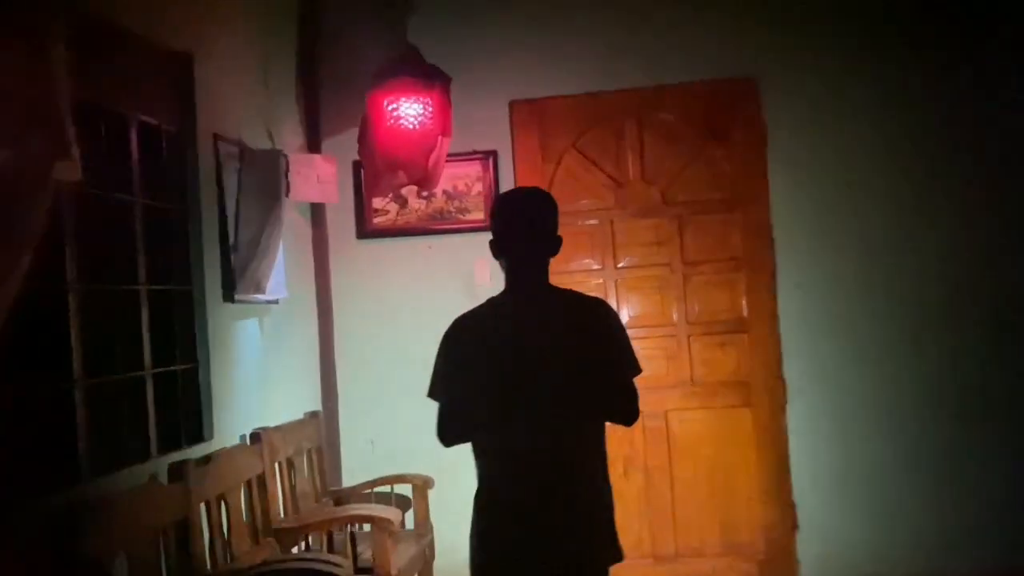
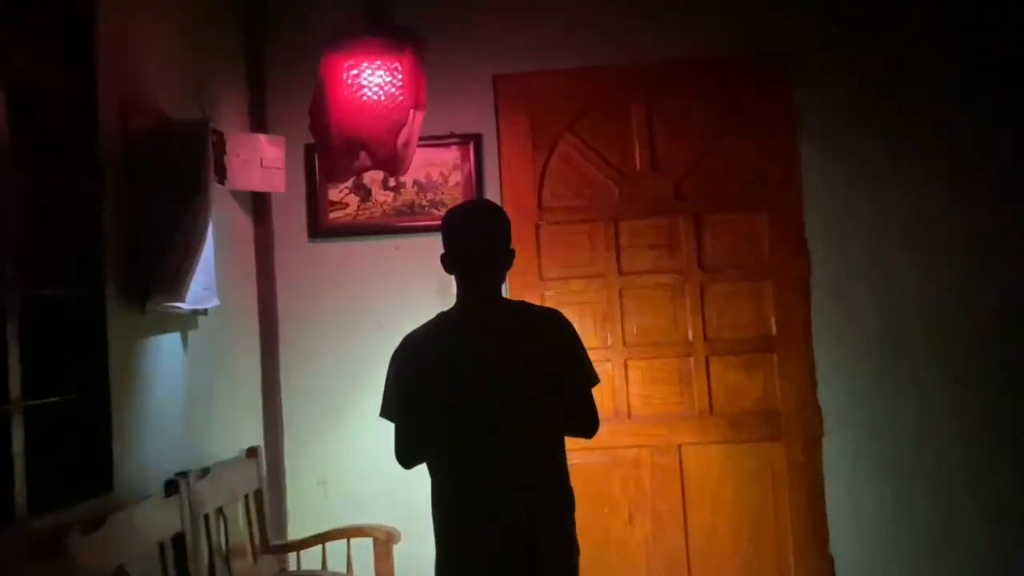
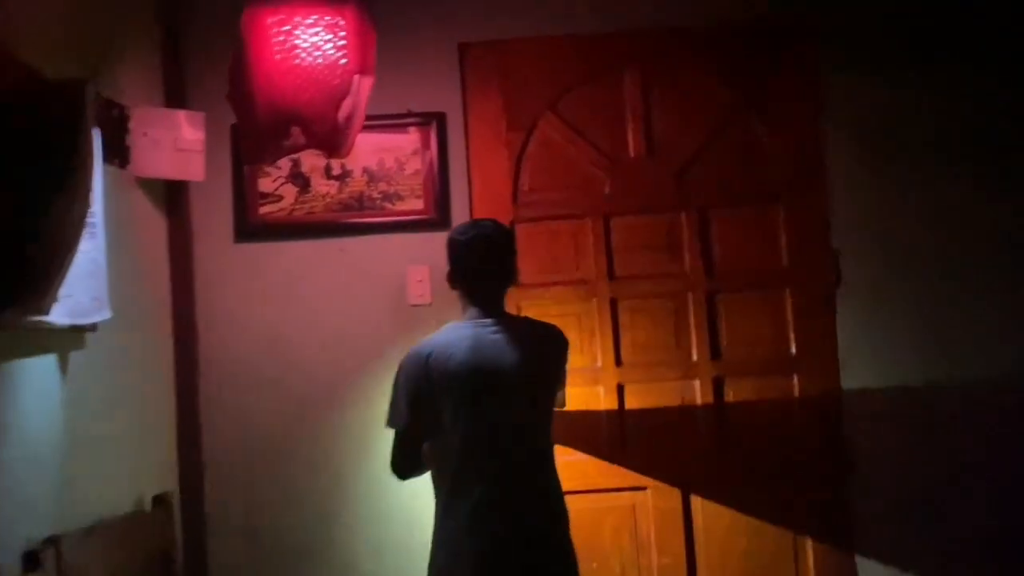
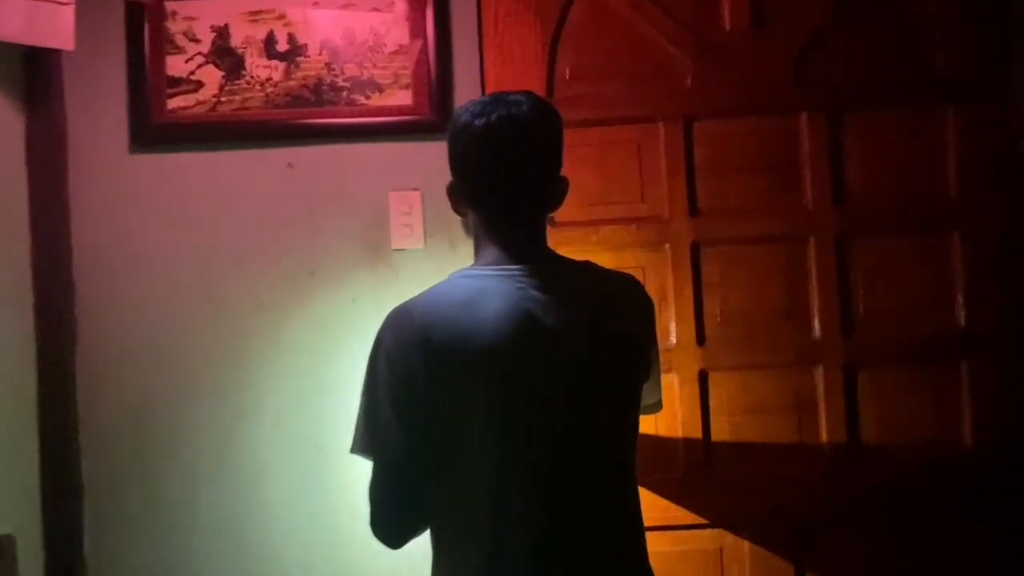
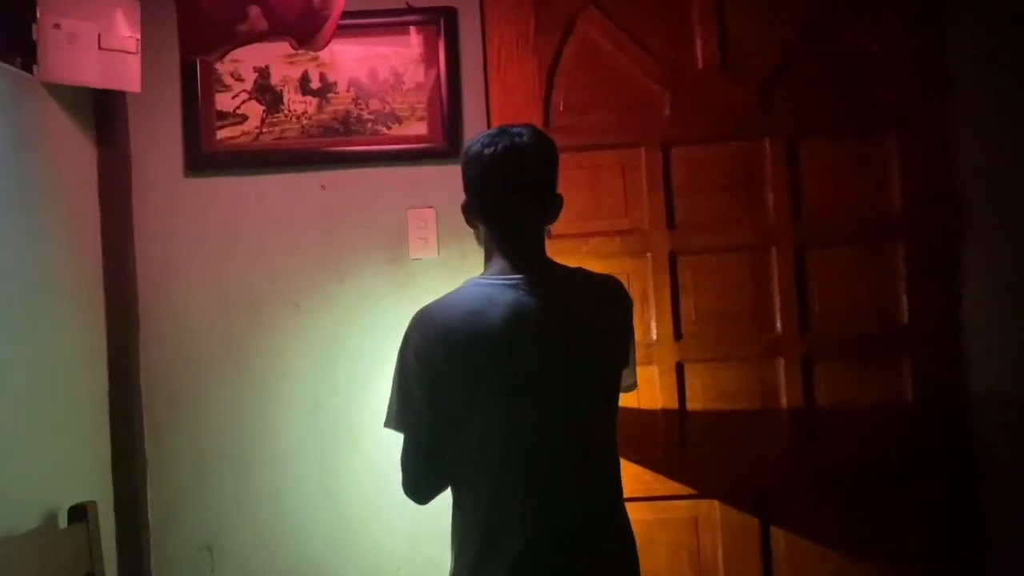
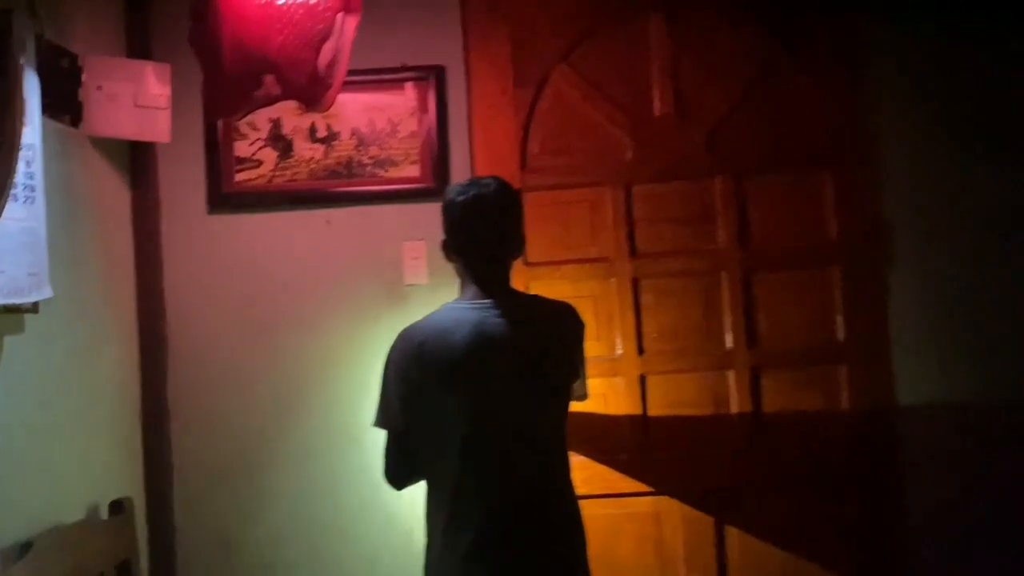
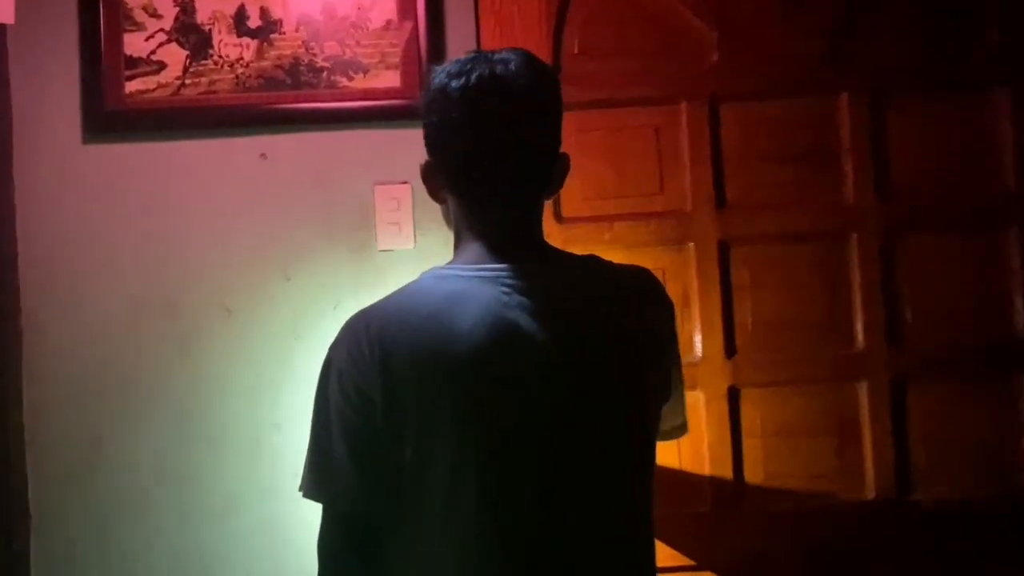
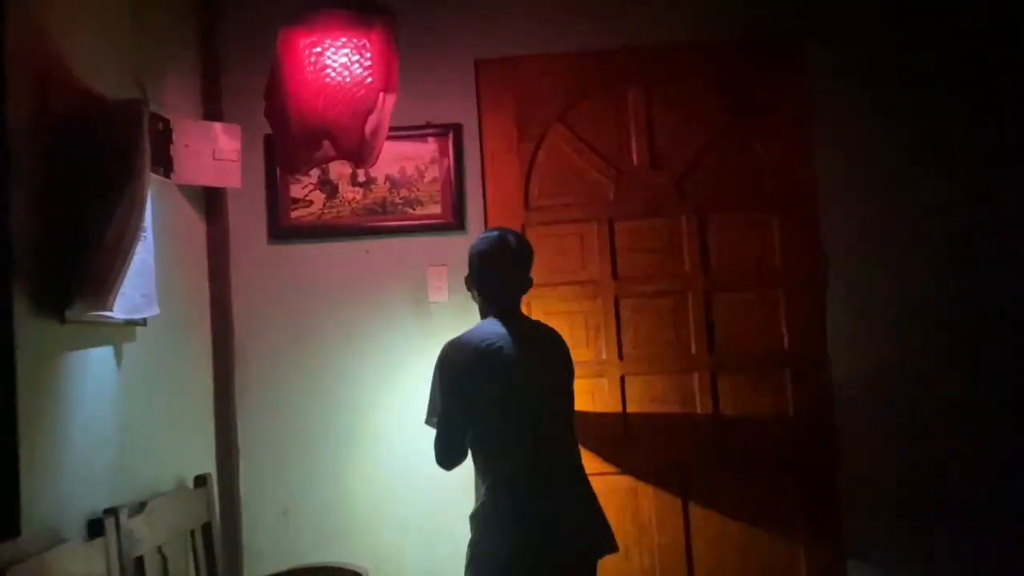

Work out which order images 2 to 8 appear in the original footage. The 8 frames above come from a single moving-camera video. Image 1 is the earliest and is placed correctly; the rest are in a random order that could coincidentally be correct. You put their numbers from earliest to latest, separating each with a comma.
2, 8, 3, 6, 5, 4, 7
